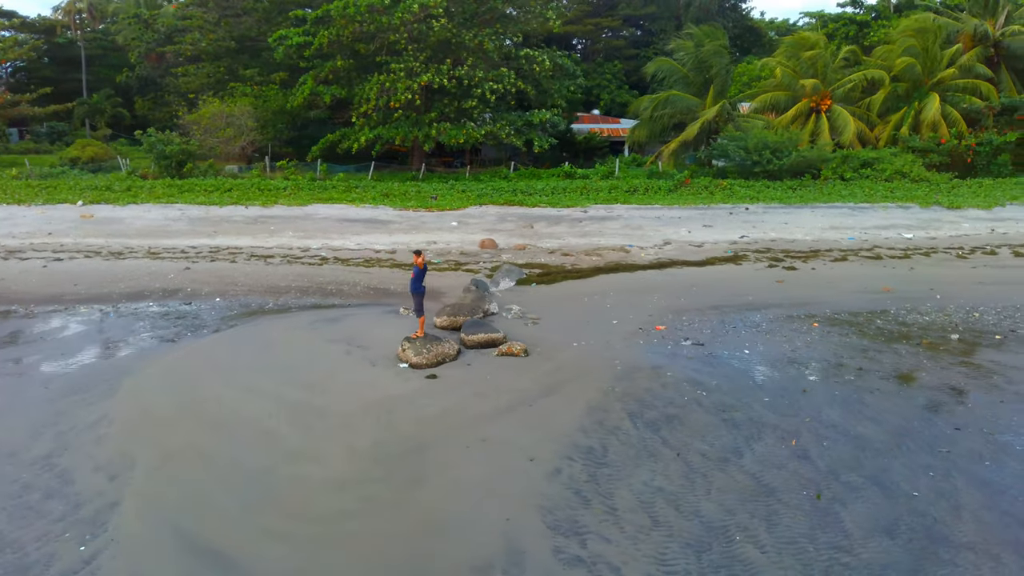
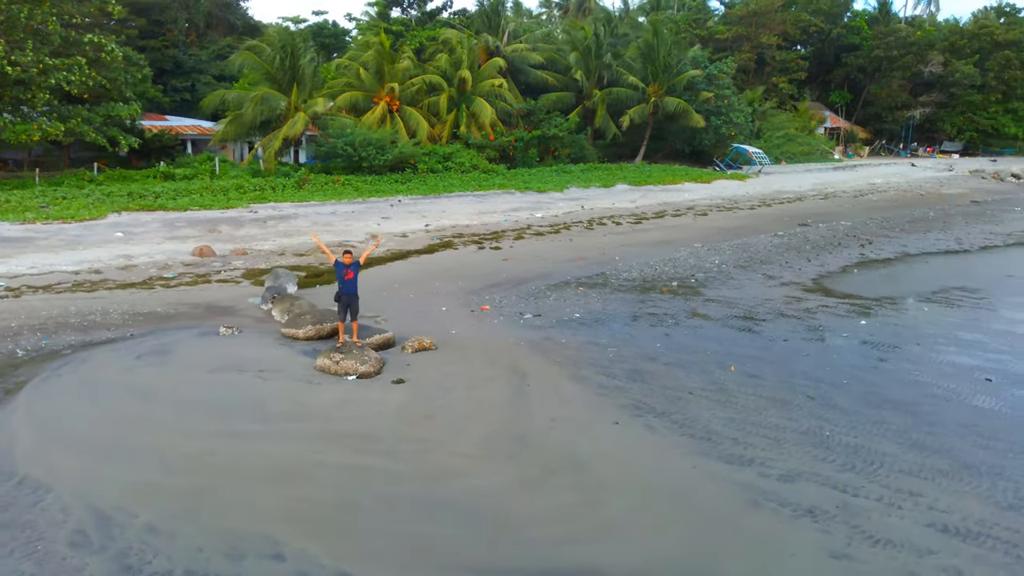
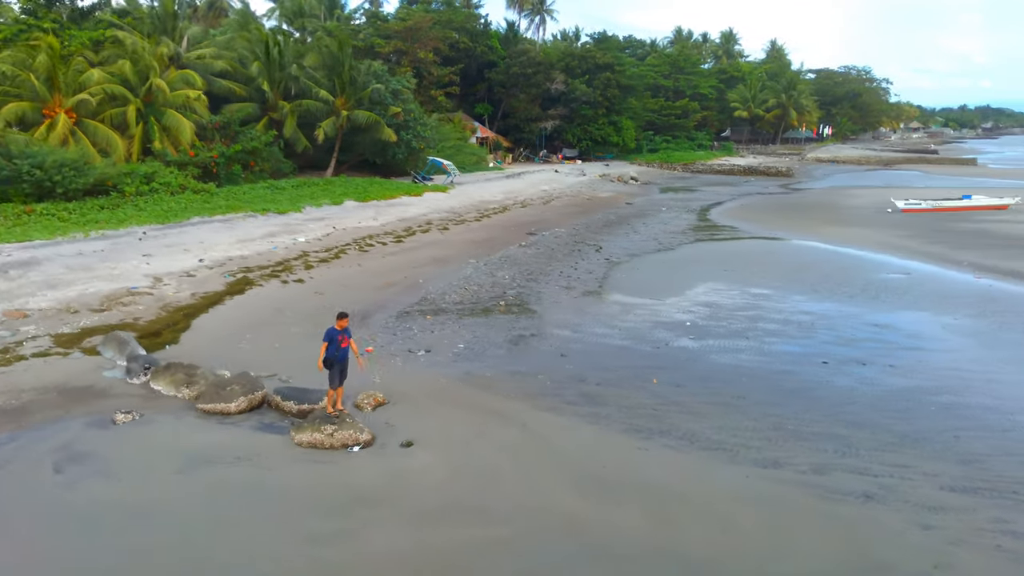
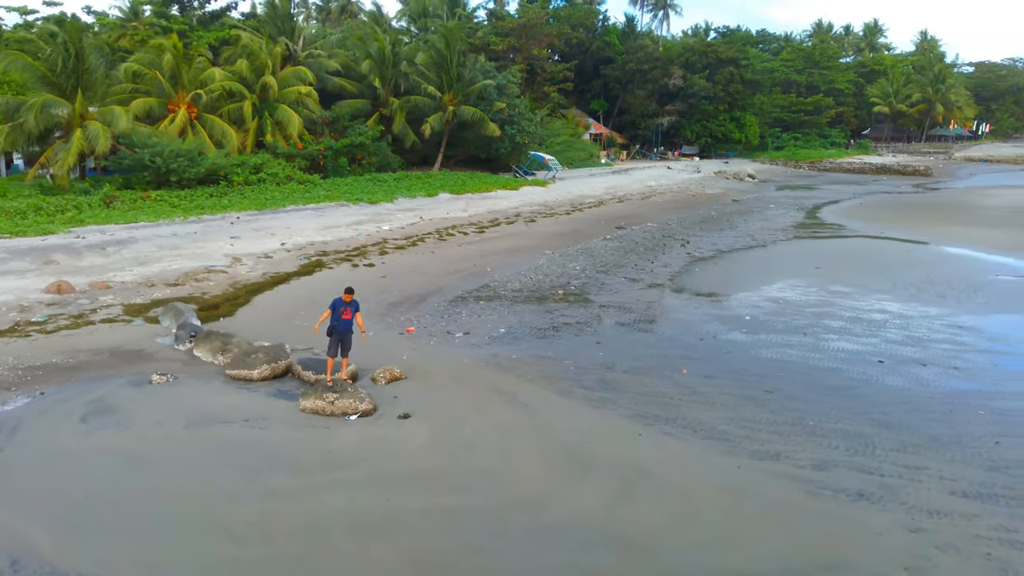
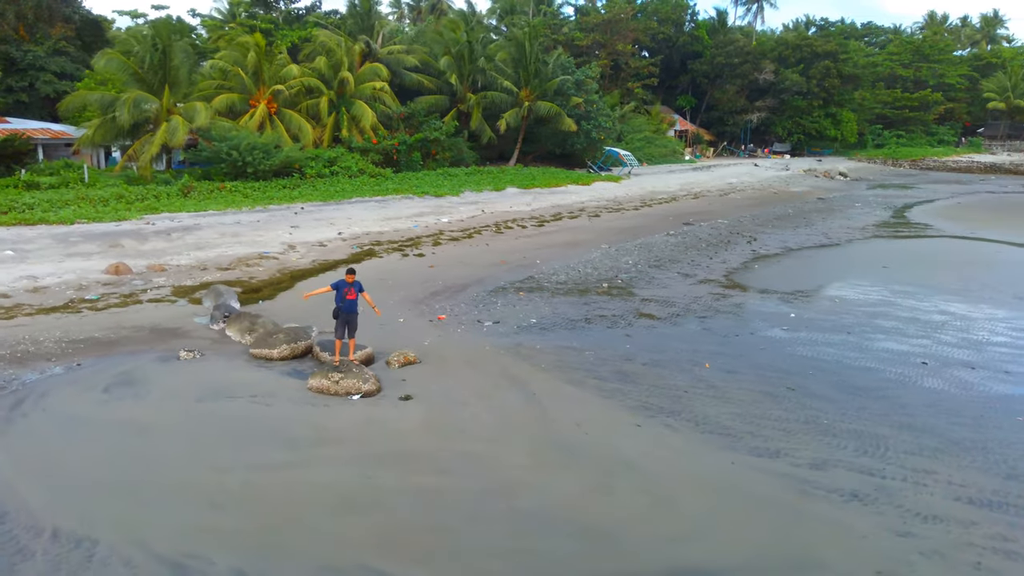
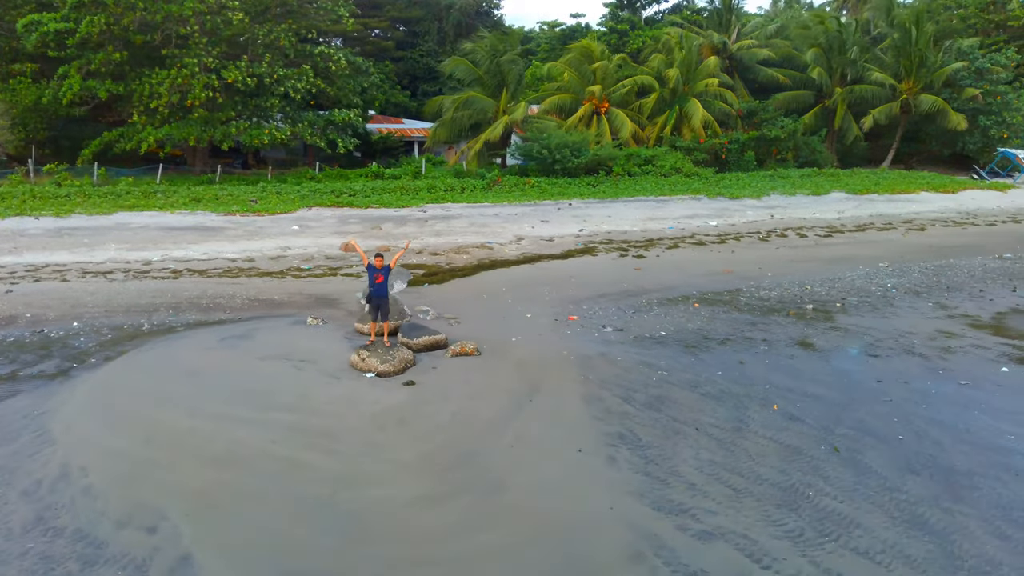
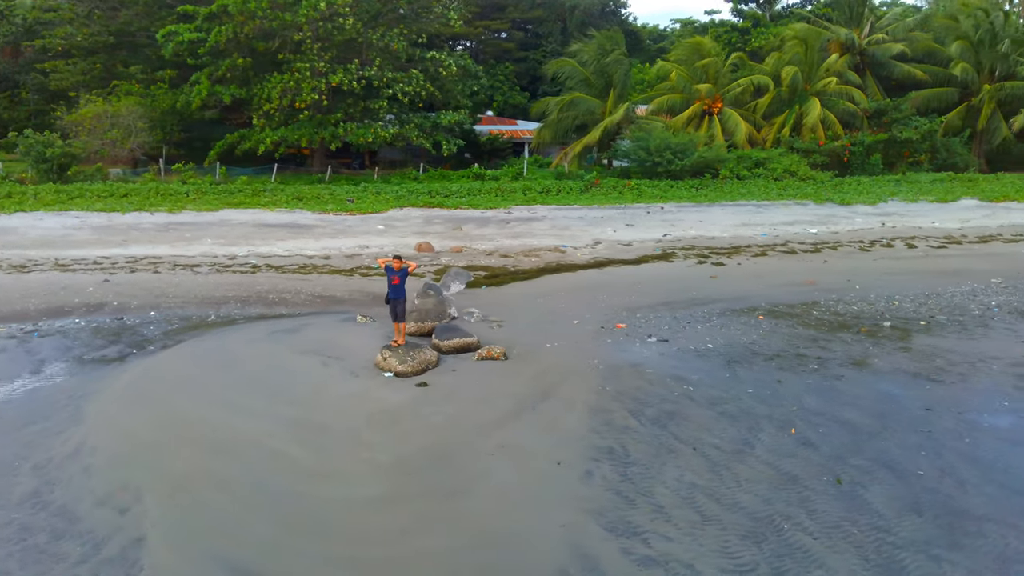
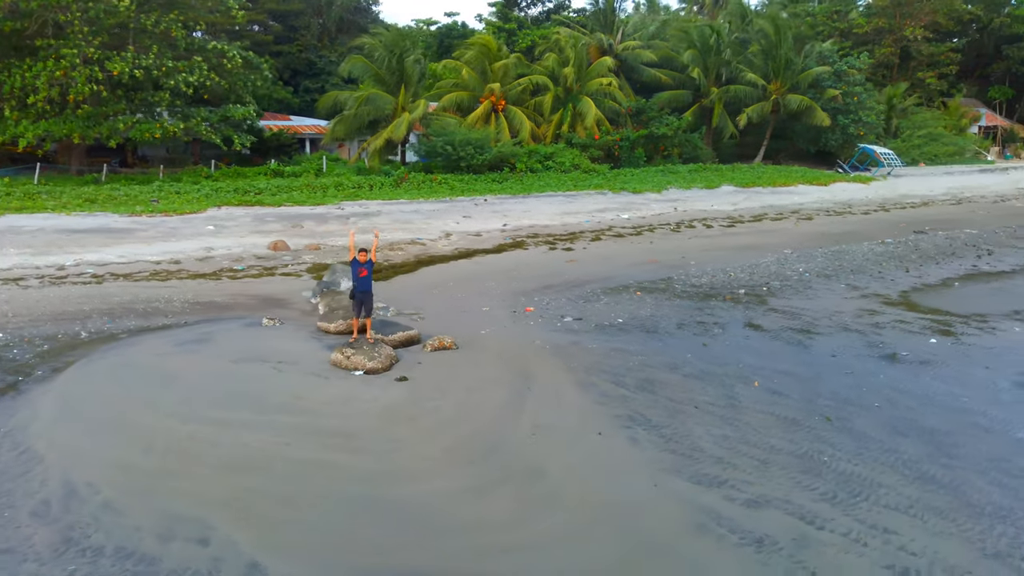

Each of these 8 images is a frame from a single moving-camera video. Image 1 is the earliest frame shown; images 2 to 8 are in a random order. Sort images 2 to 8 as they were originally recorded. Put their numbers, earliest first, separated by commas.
7, 6, 8, 2, 5, 4, 3
